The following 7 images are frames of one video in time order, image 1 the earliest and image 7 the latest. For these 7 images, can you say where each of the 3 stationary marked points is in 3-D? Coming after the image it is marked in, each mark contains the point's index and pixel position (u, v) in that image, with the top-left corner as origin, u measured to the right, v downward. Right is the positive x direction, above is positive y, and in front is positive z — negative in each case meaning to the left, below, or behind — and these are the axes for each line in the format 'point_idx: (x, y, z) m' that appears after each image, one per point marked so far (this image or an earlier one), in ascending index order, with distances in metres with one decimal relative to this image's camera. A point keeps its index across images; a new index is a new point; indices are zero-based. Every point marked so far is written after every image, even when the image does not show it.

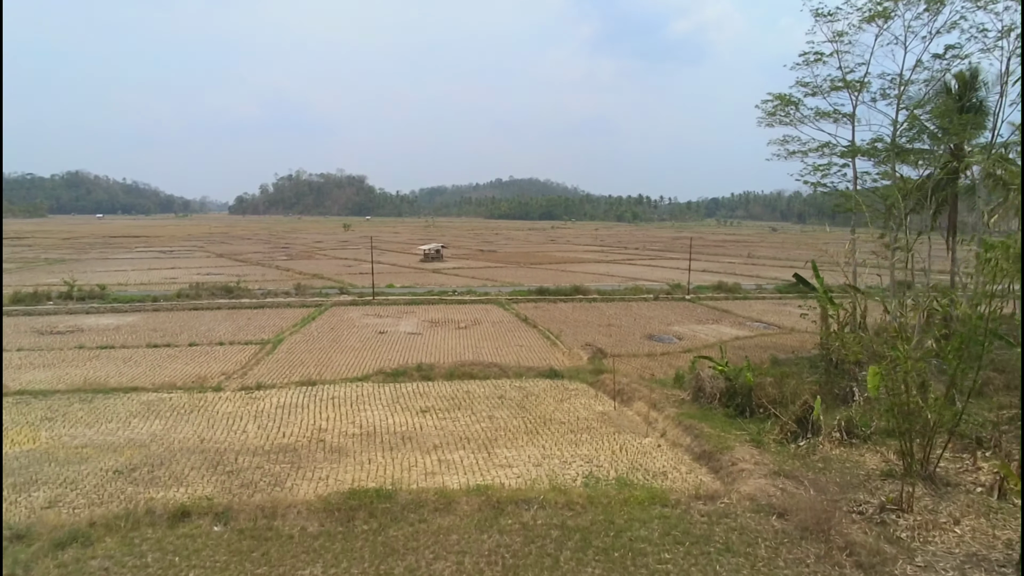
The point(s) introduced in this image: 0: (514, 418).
0: (0.0, -2.0, +11.9) m
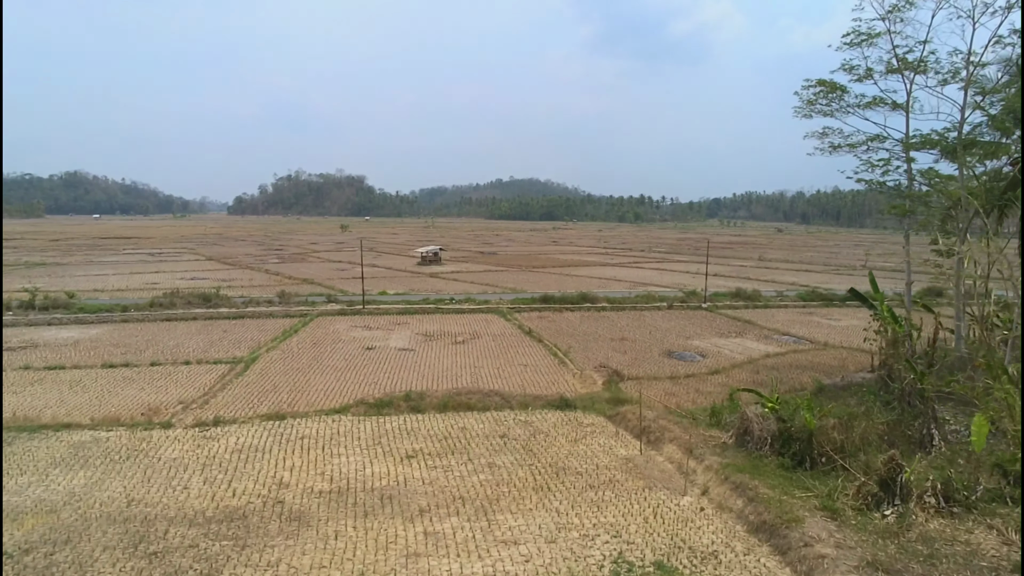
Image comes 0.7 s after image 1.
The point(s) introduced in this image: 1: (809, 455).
0: (+0.1, -2.3, +9.8) m
1: (+3.5, -2.0, +9.2) m
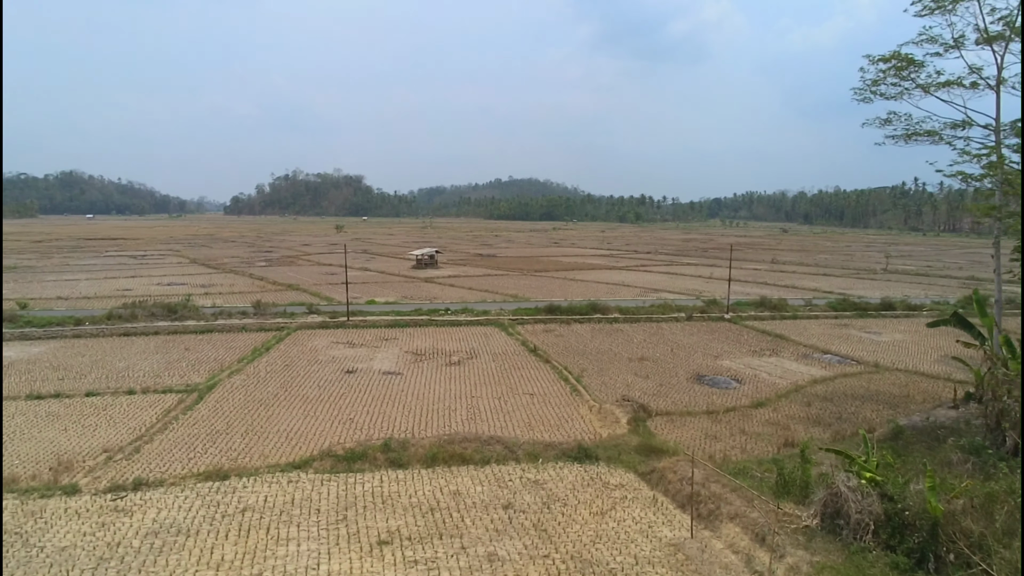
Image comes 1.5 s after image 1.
0: (+0.2, -2.6, +7.2) m
1: (+3.6, -2.3, +6.6) m
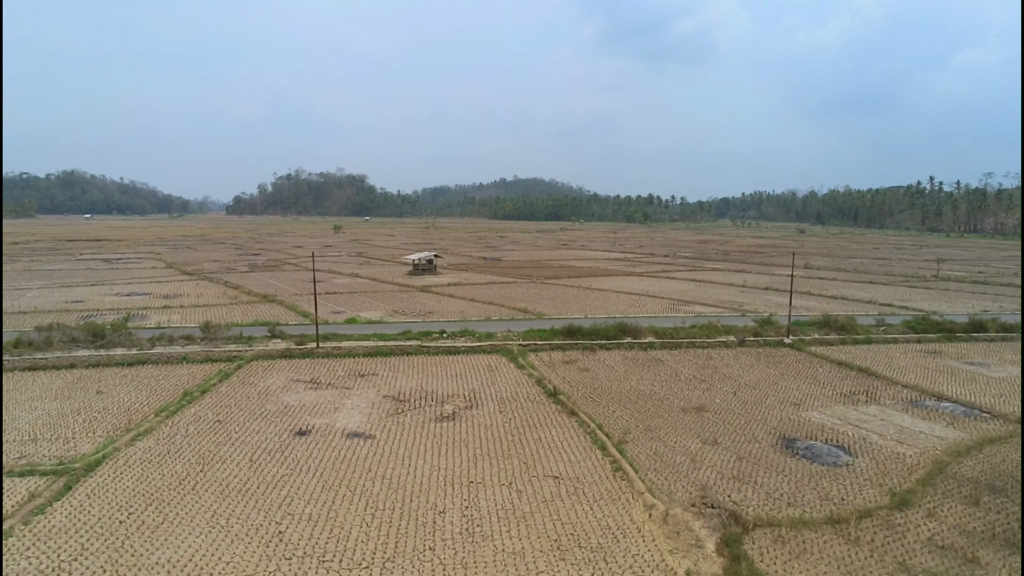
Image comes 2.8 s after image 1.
0: (+0.3, -3.0, +2.8) m
1: (+3.8, -2.7, +2.2) m
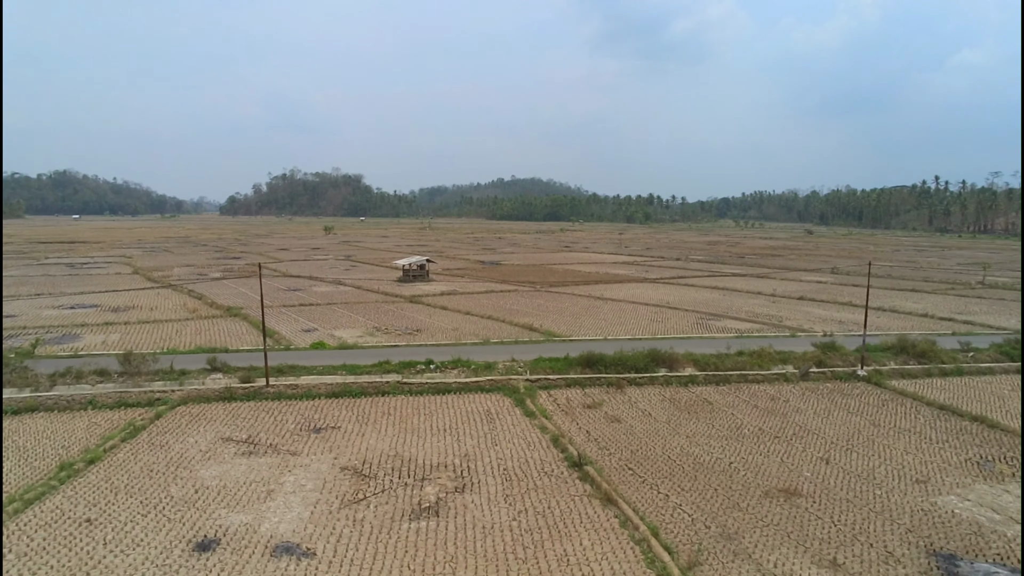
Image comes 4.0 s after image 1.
0: (+0.5, -3.4, -1.1) m
1: (+3.9, -3.1, -1.8) m
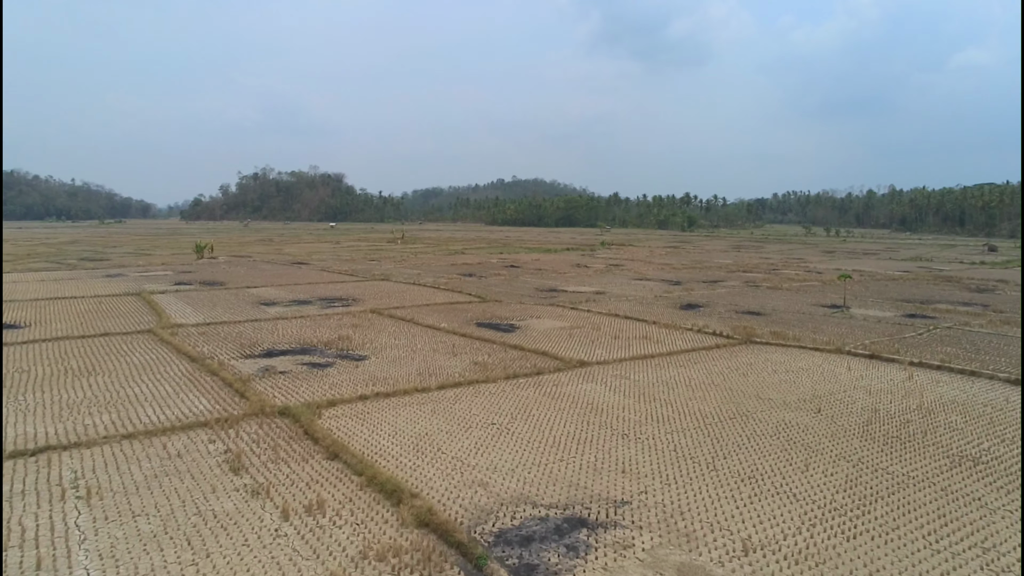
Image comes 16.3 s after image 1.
0: (+2.2, -7.2, -41.0) m
1: (+5.6, -6.9, -41.6) m
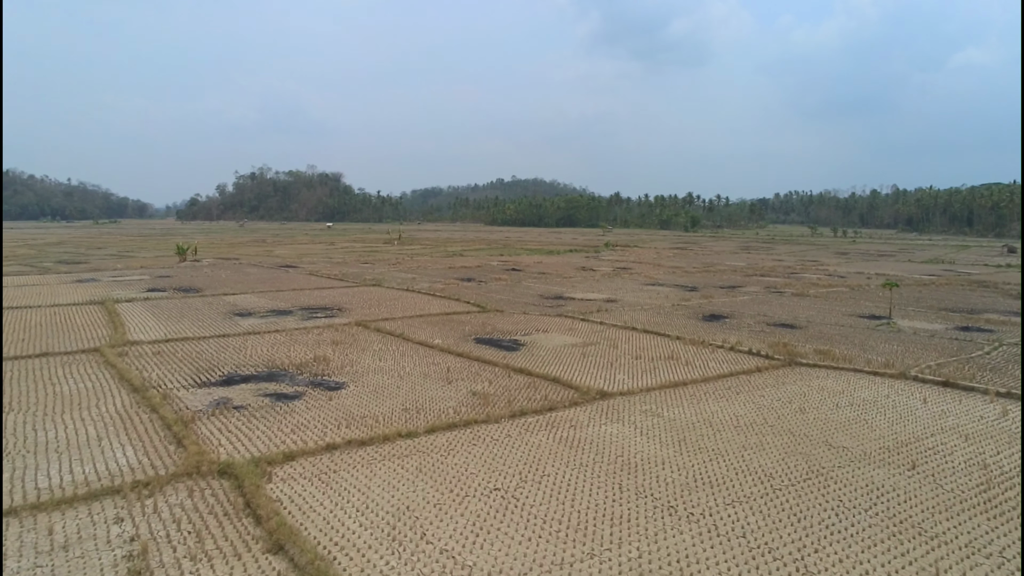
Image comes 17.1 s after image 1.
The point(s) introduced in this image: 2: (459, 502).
0: (+2.3, -7.5, -43.7) m
1: (+5.7, -7.2, -44.3) m
2: (-0.6, -2.3, +8.2) m
